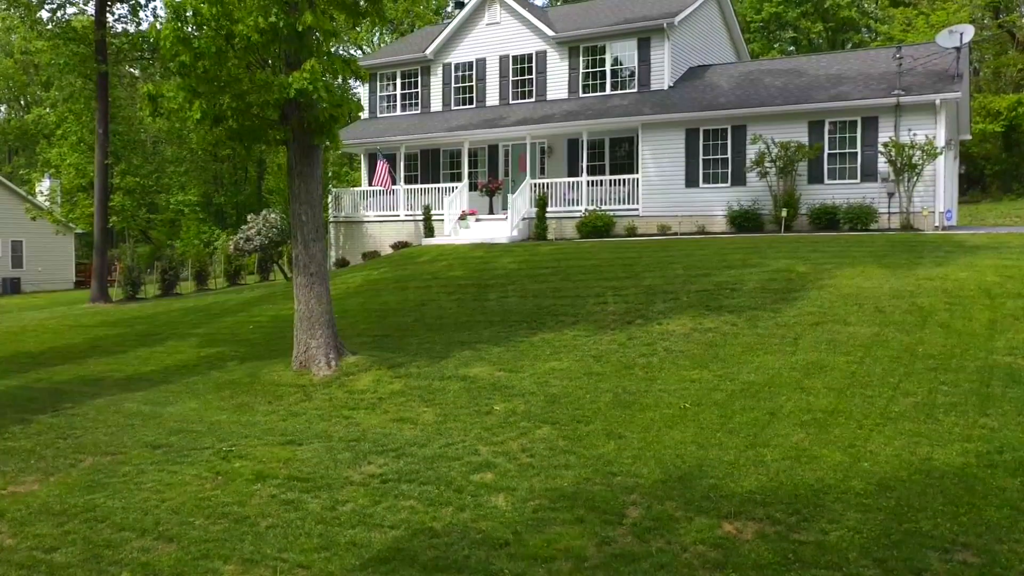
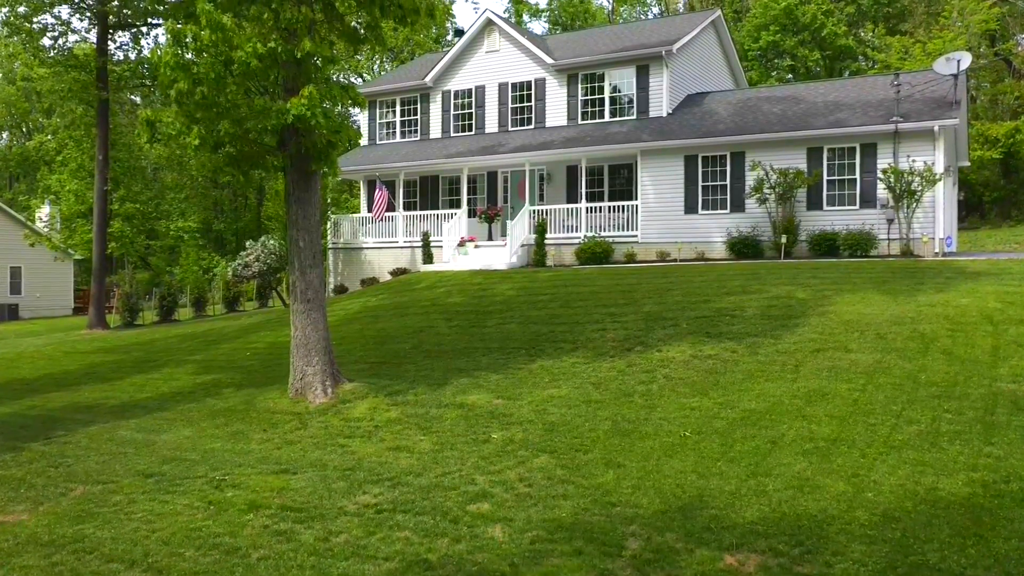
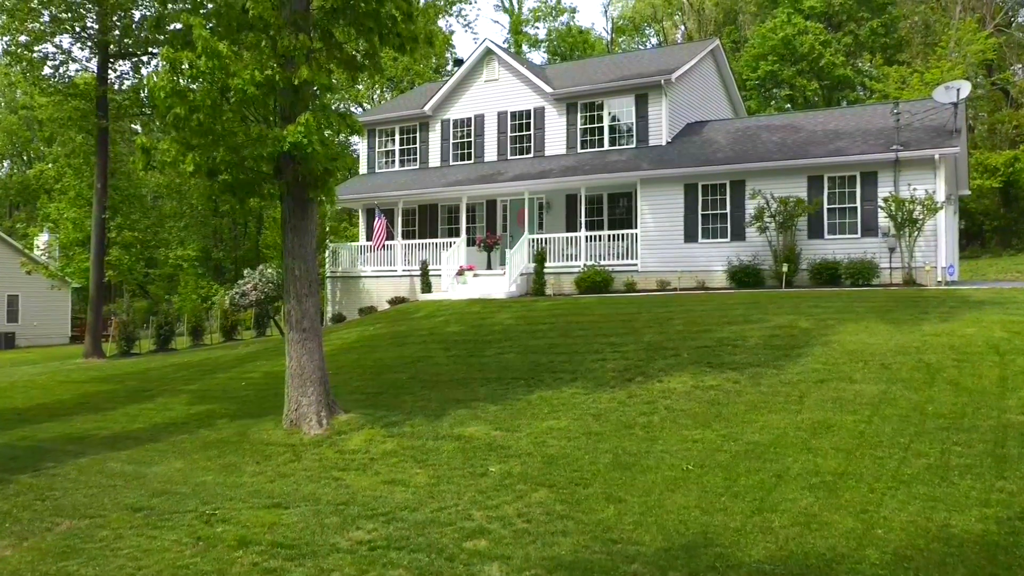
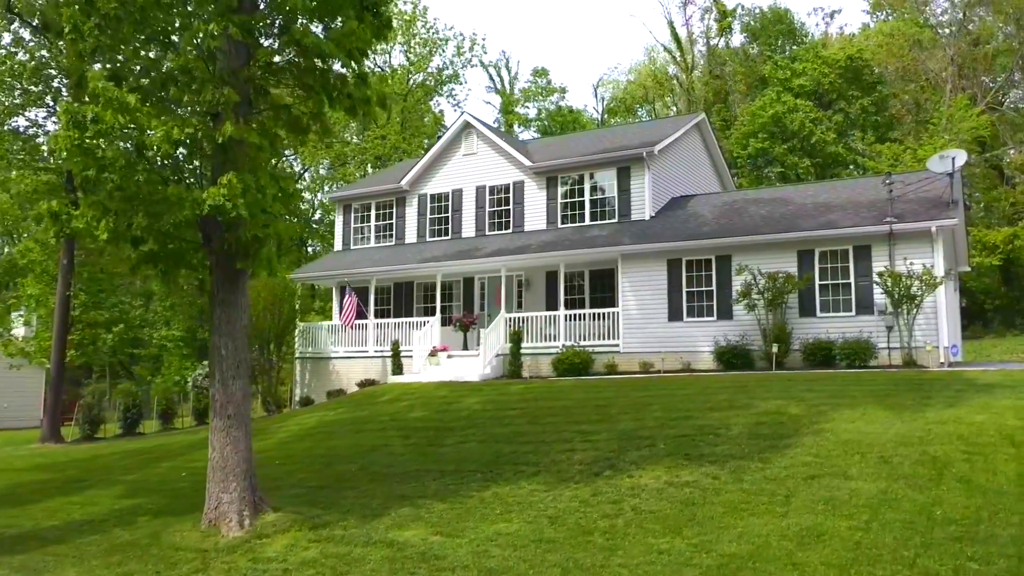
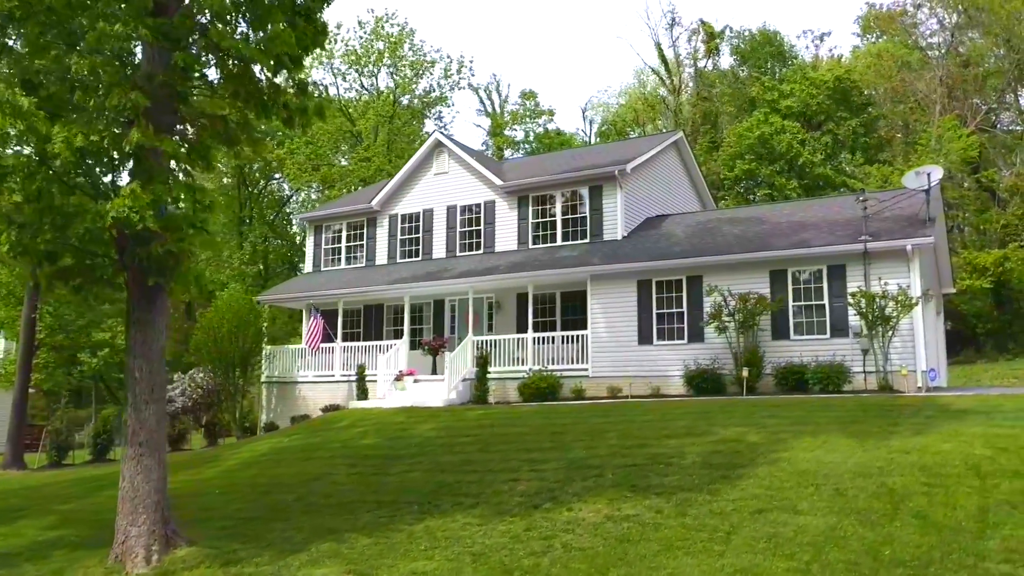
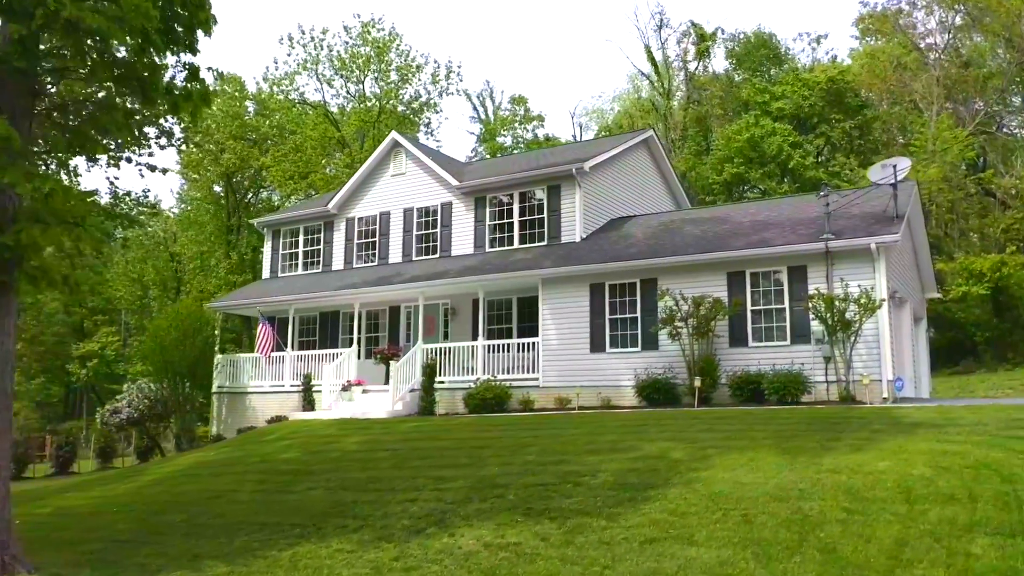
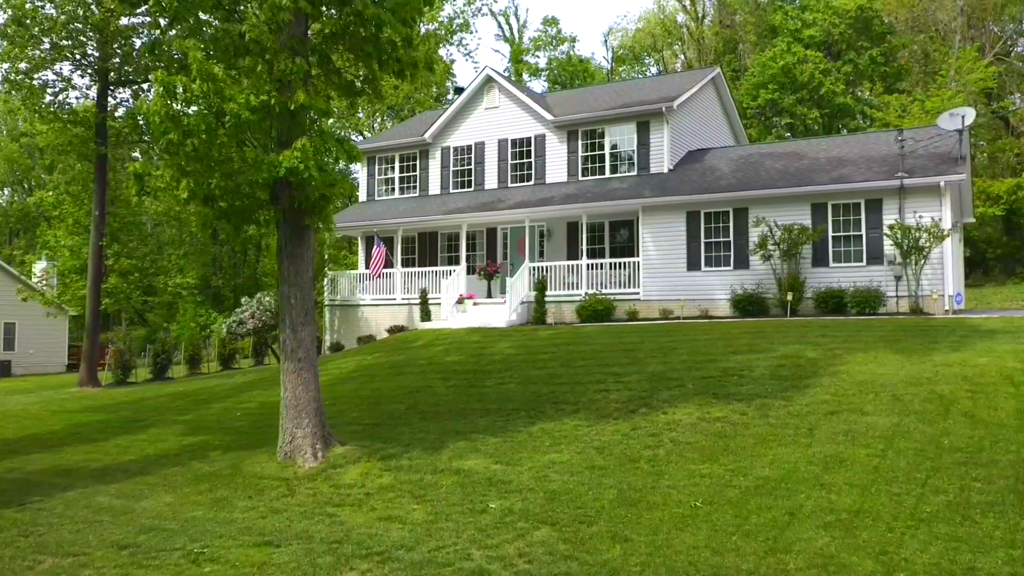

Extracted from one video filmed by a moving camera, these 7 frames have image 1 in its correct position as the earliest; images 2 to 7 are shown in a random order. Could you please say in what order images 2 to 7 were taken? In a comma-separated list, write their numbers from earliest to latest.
2, 3, 7, 4, 5, 6
